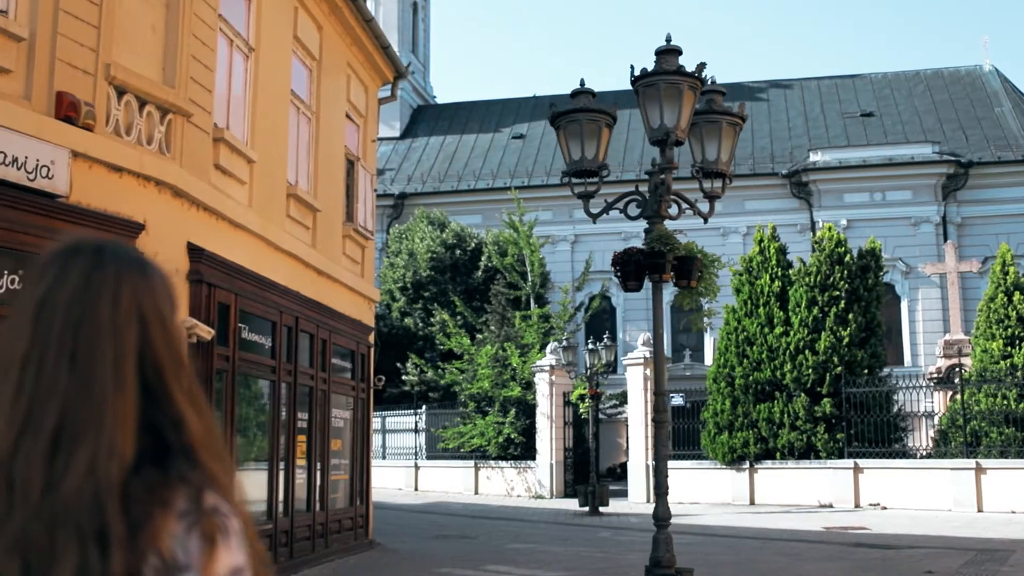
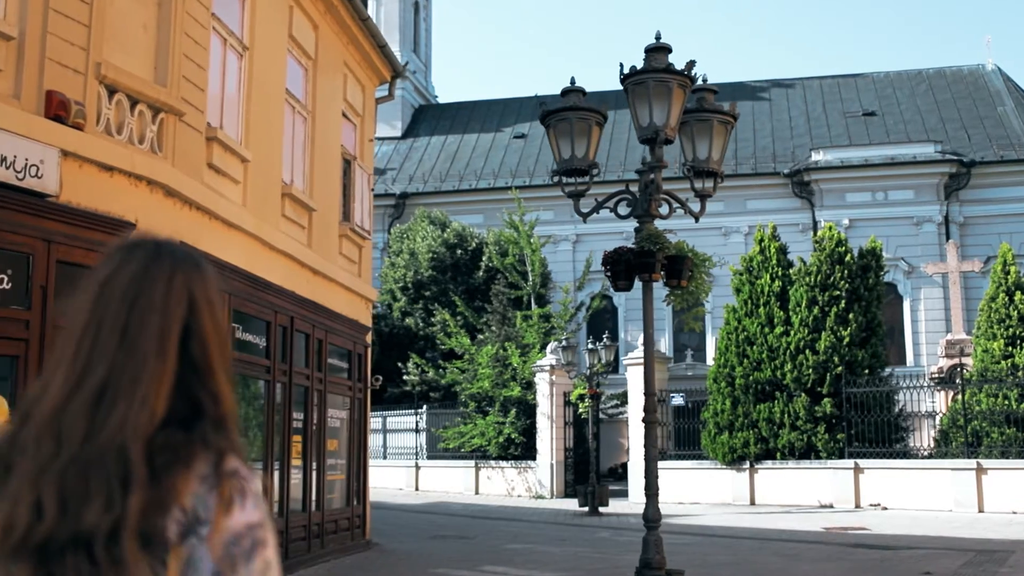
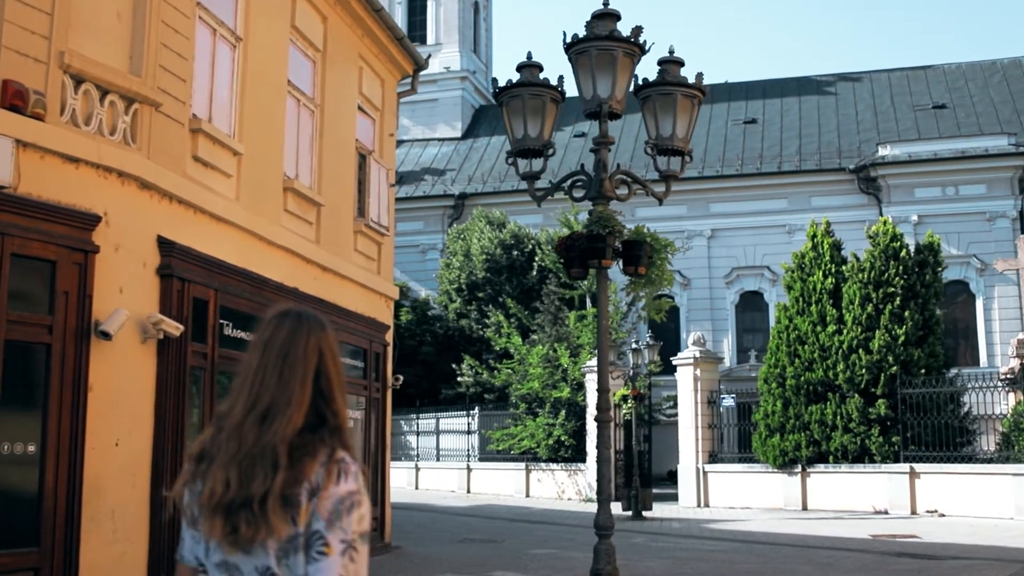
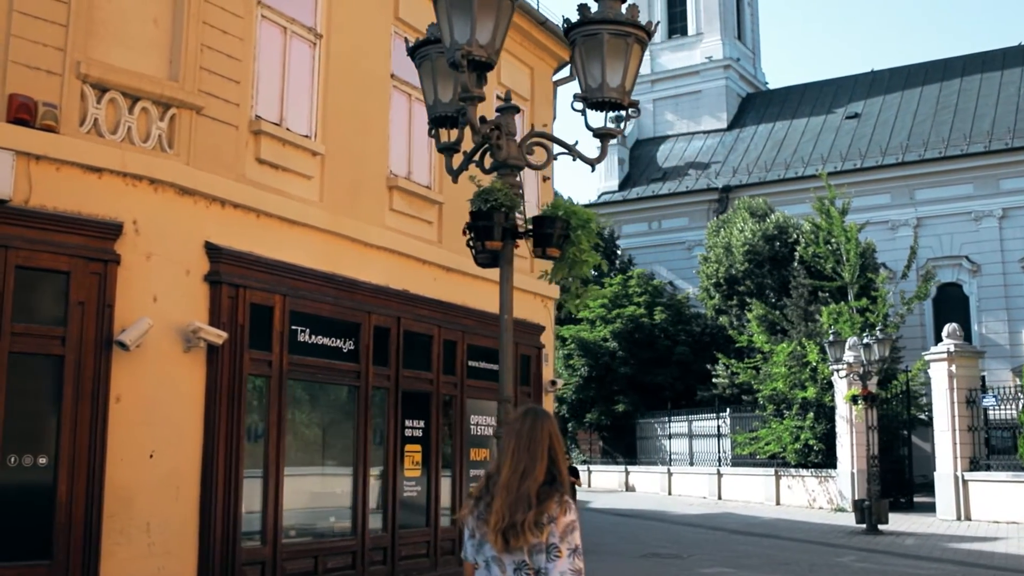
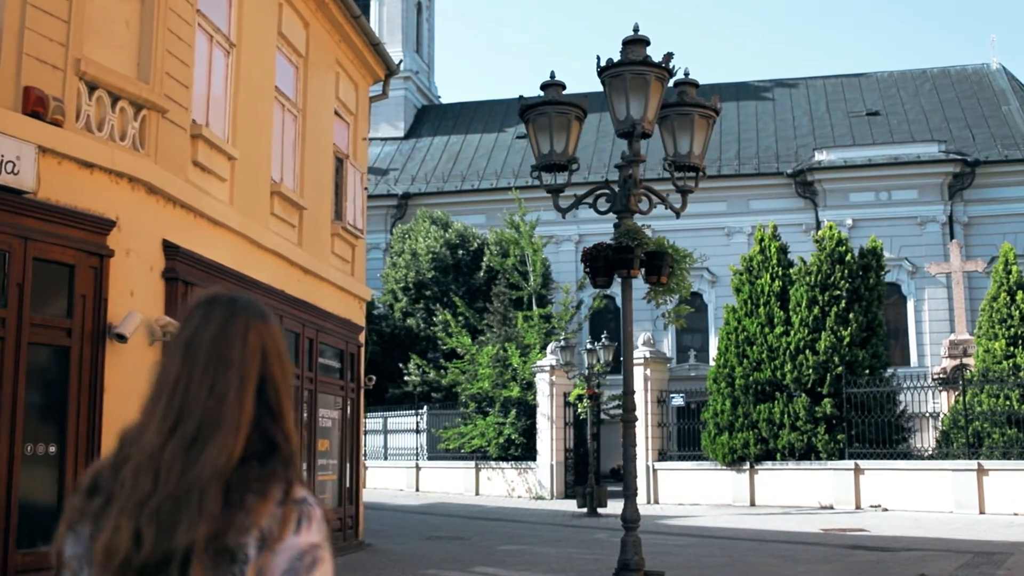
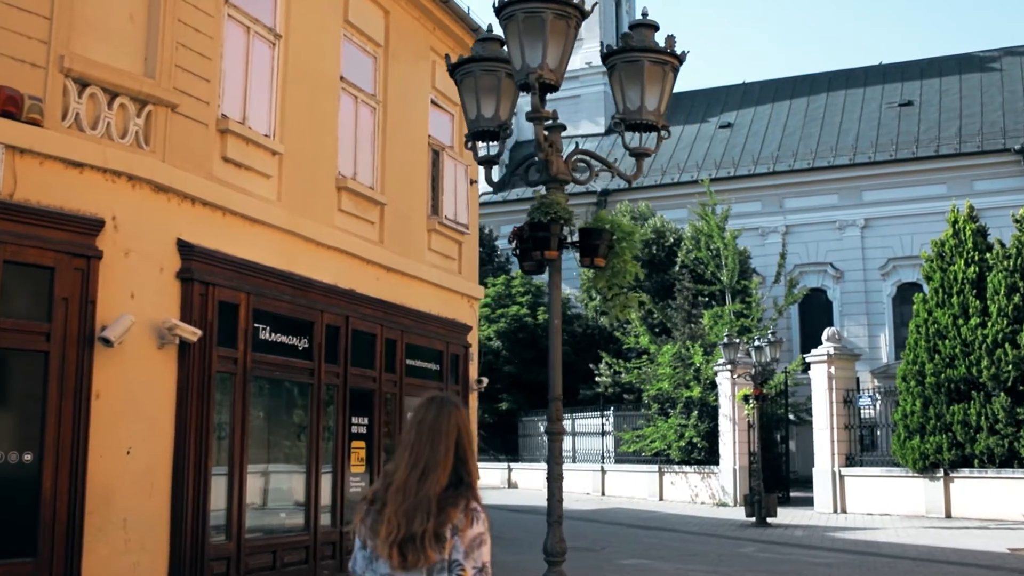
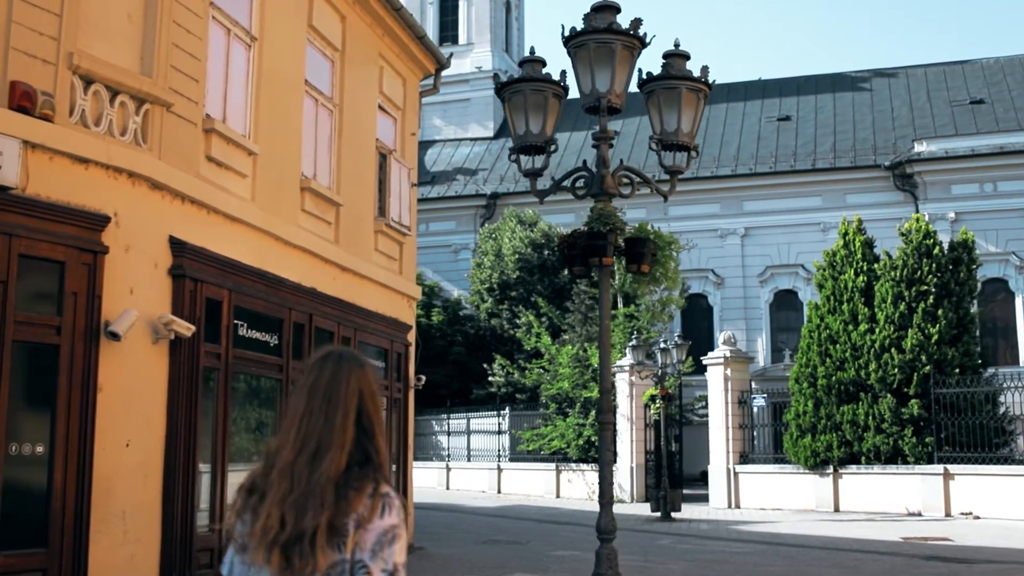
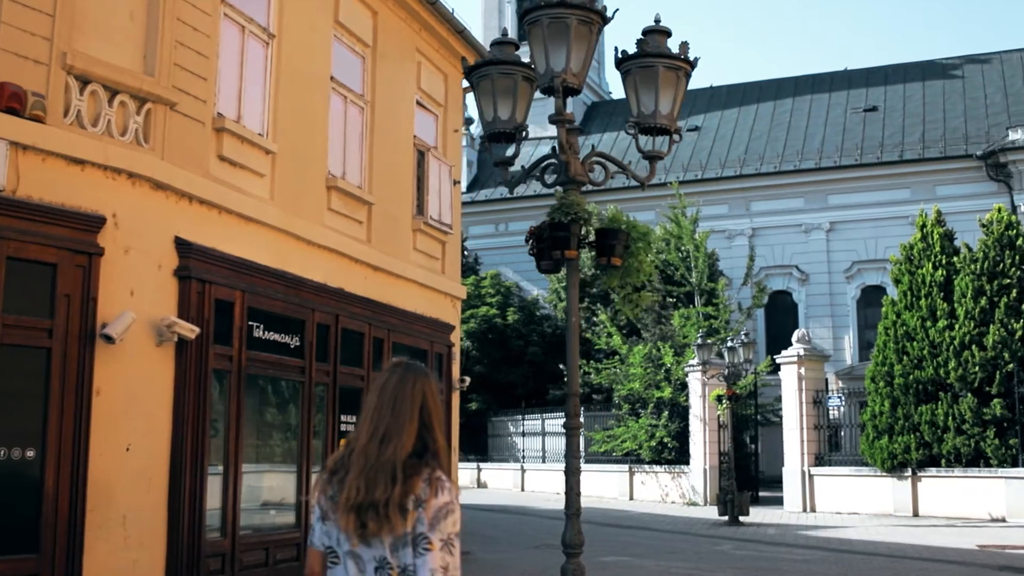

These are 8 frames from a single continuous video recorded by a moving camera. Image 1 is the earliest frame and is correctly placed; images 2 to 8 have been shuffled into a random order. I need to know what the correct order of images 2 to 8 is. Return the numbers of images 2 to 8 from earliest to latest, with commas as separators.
2, 5, 3, 7, 8, 6, 4
